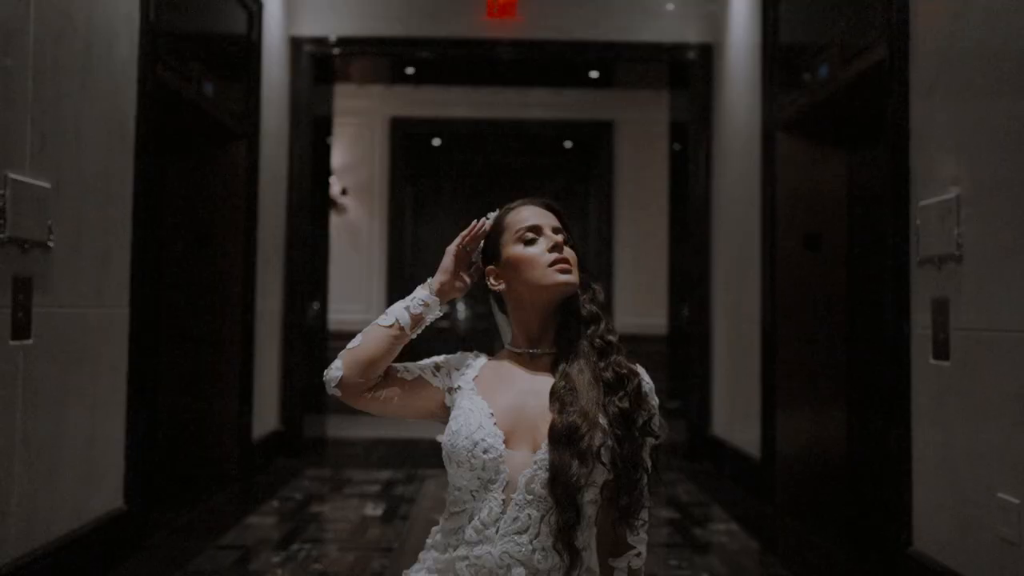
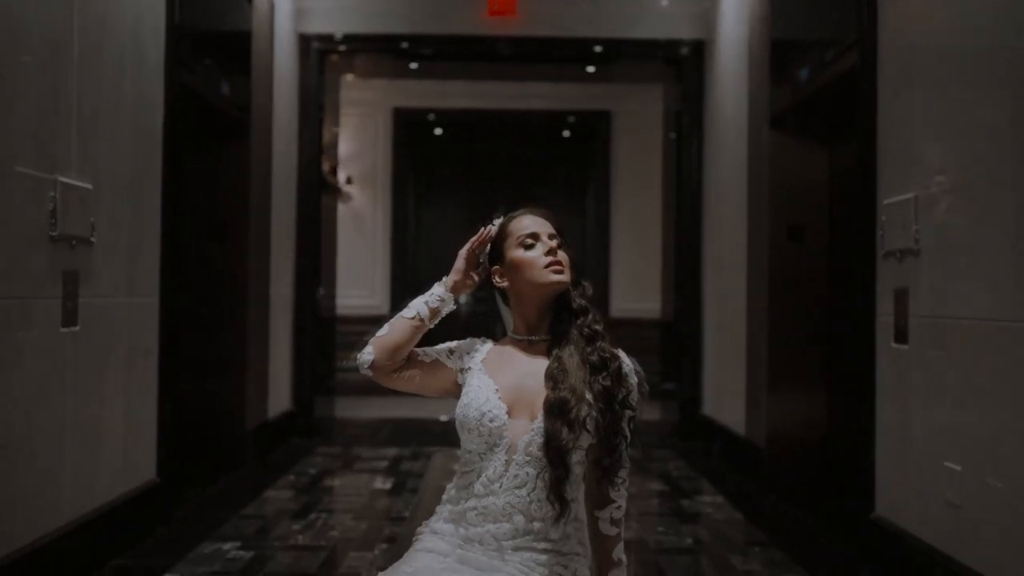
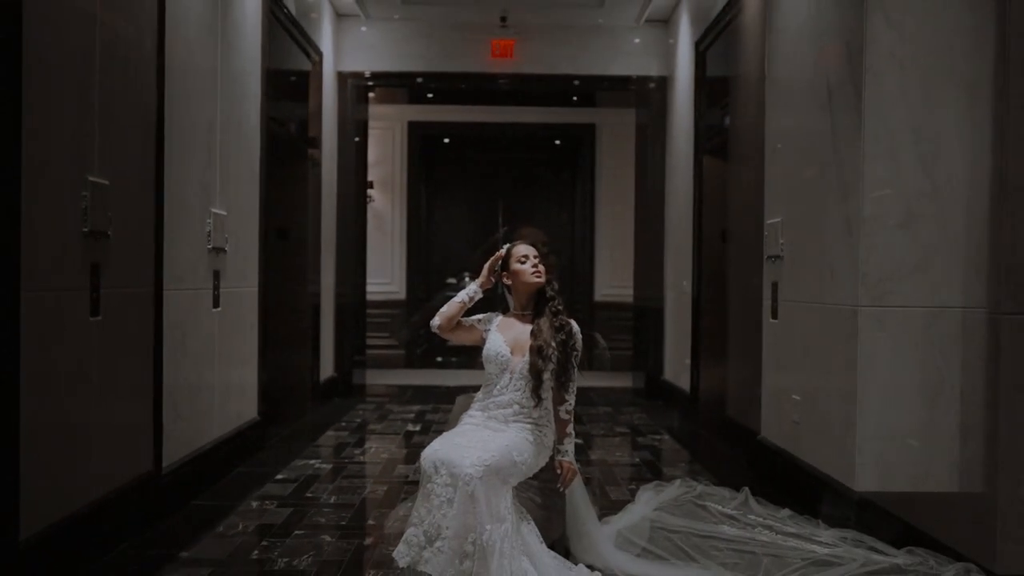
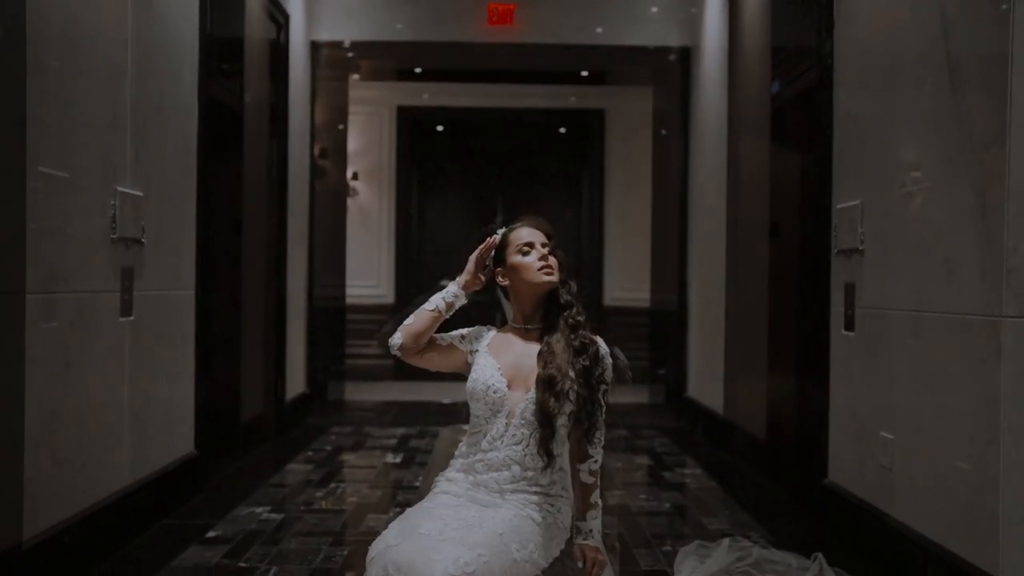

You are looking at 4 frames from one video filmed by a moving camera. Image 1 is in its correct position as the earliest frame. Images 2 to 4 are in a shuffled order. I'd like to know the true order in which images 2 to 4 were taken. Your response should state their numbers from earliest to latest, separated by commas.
2, 4, 3
